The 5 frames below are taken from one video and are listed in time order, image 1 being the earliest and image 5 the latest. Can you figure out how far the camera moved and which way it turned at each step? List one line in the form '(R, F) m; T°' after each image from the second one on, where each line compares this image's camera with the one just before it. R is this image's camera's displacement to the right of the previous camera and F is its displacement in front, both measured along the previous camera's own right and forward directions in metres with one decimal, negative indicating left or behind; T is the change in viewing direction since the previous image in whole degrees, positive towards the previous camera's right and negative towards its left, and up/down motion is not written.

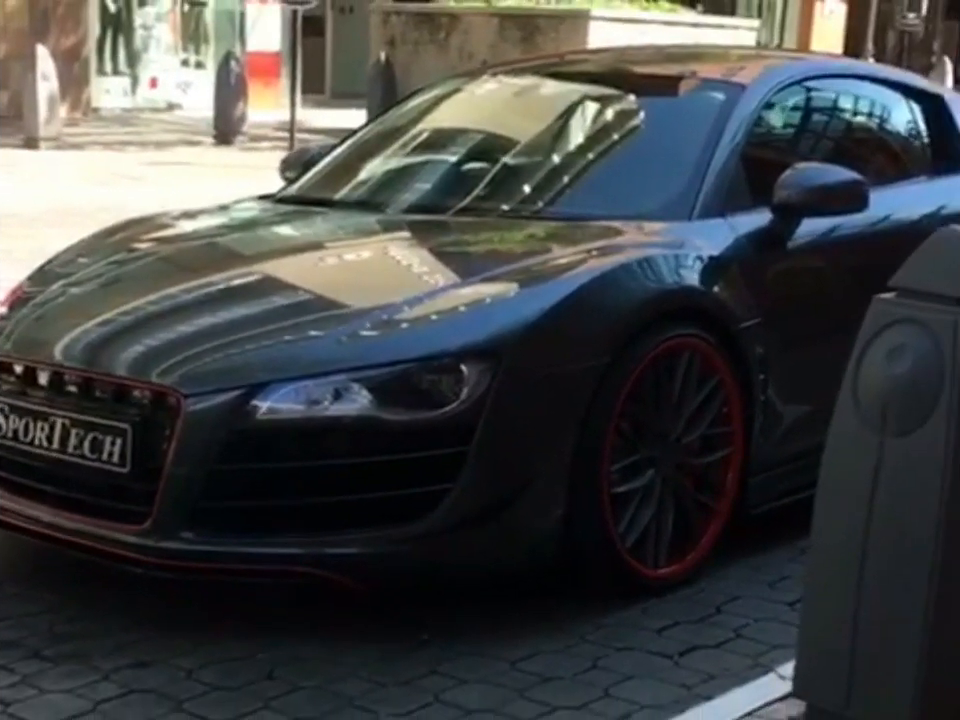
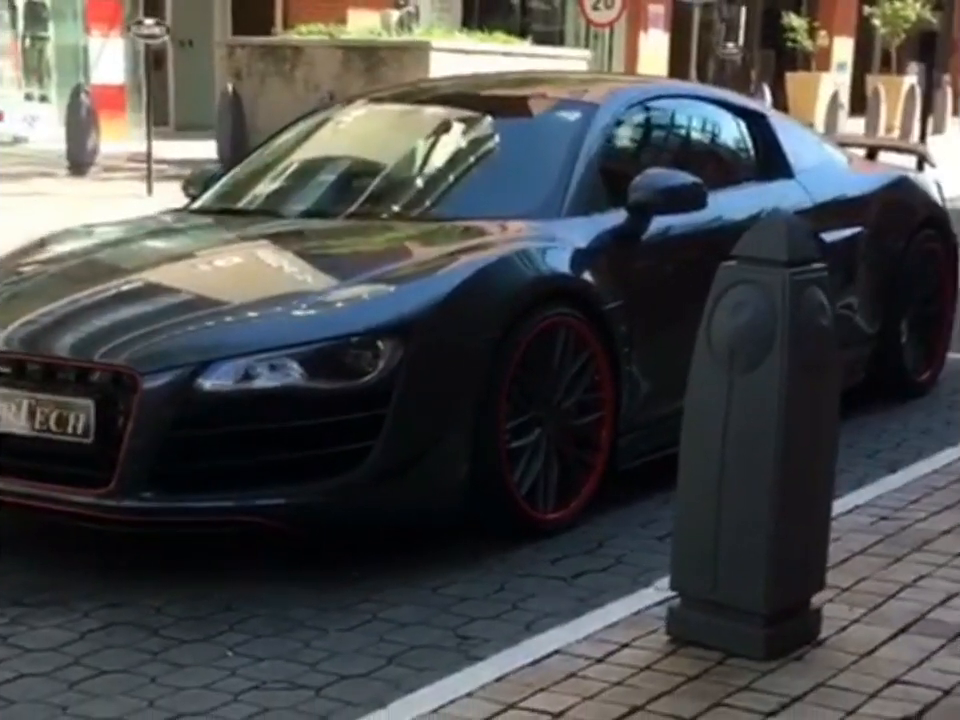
(-0.3, -0.8) m; +6°
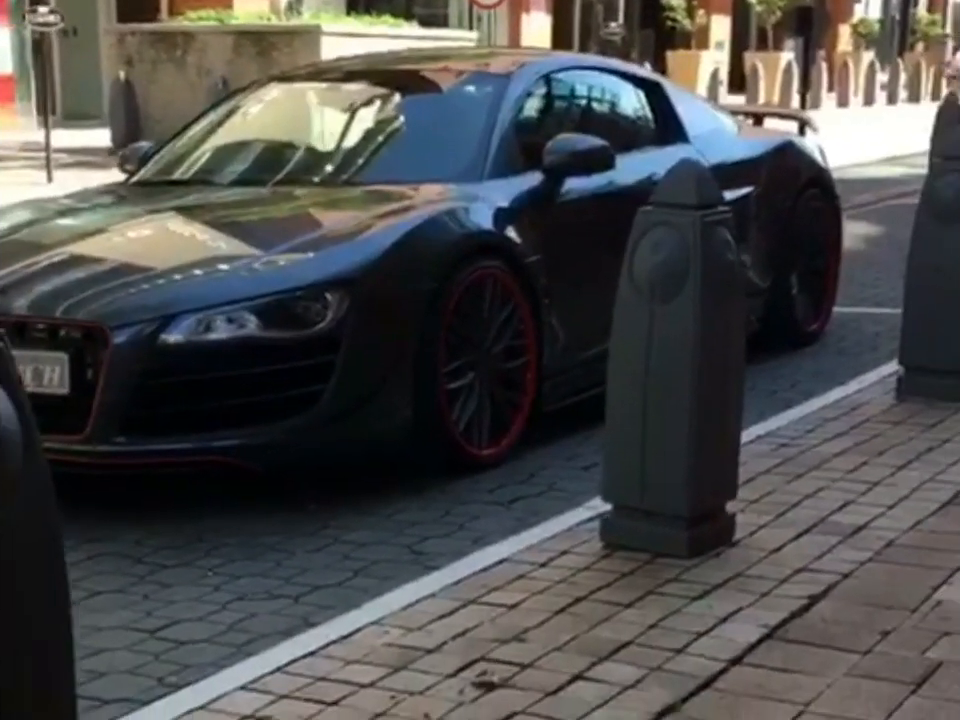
(-0.2, -0.5) m; +4°
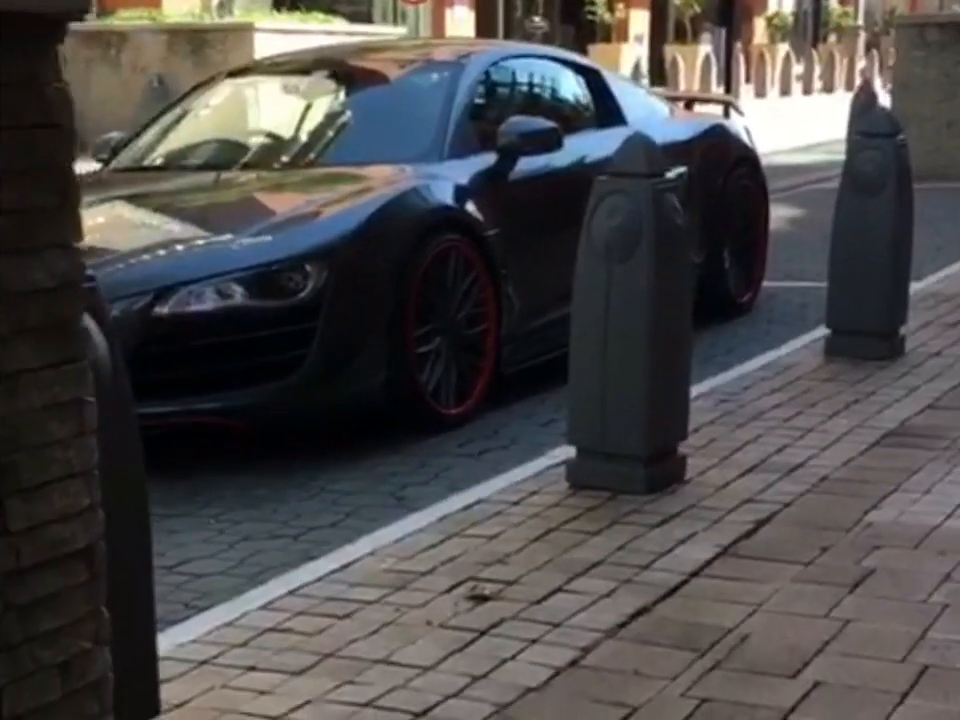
(-0.2, -0.5) m; +3°
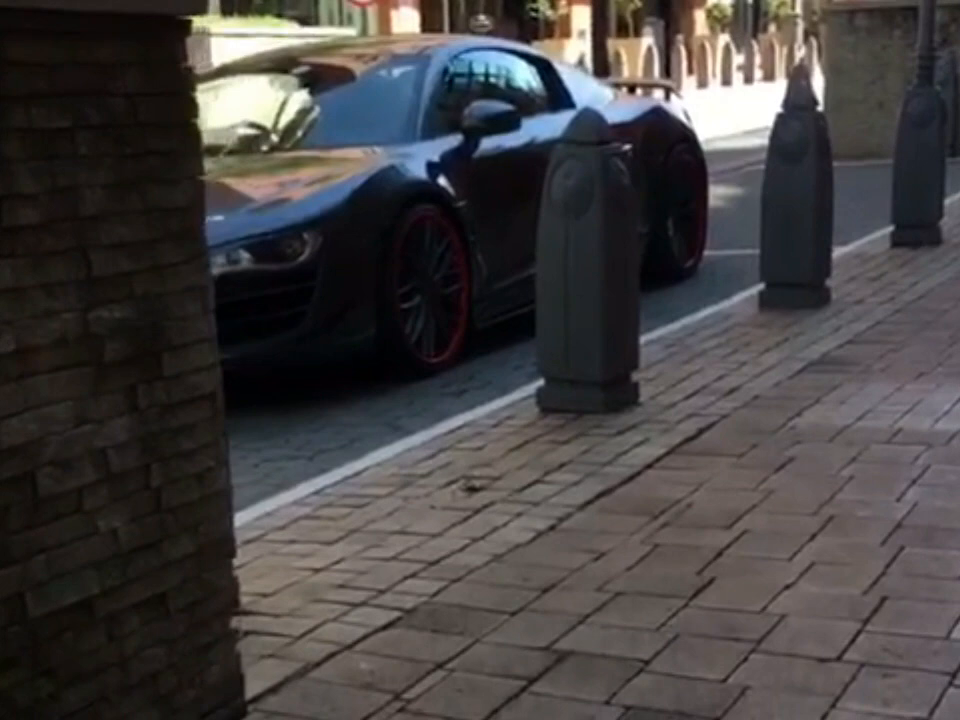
(-0.1, -0.9) m; +2°
